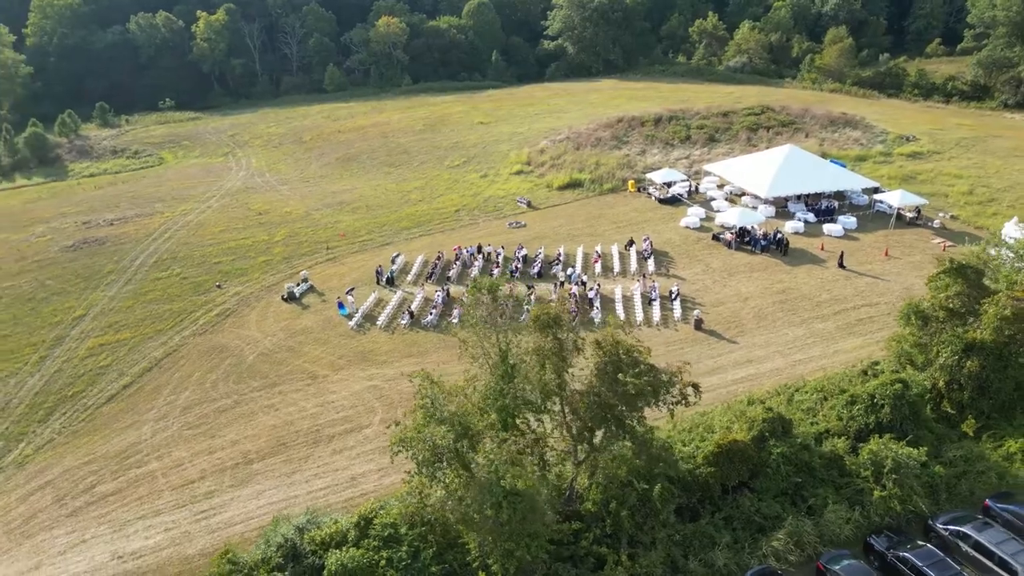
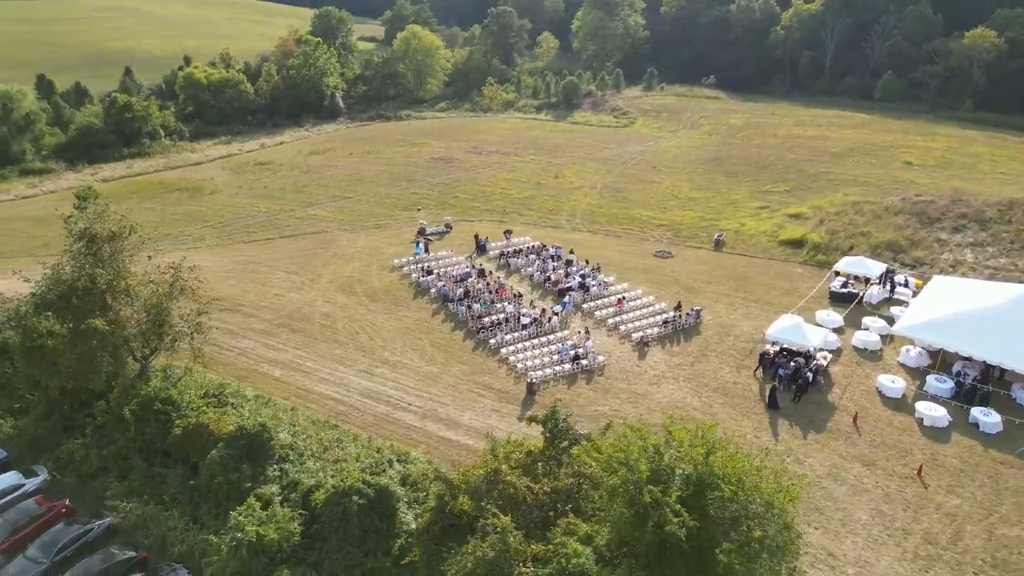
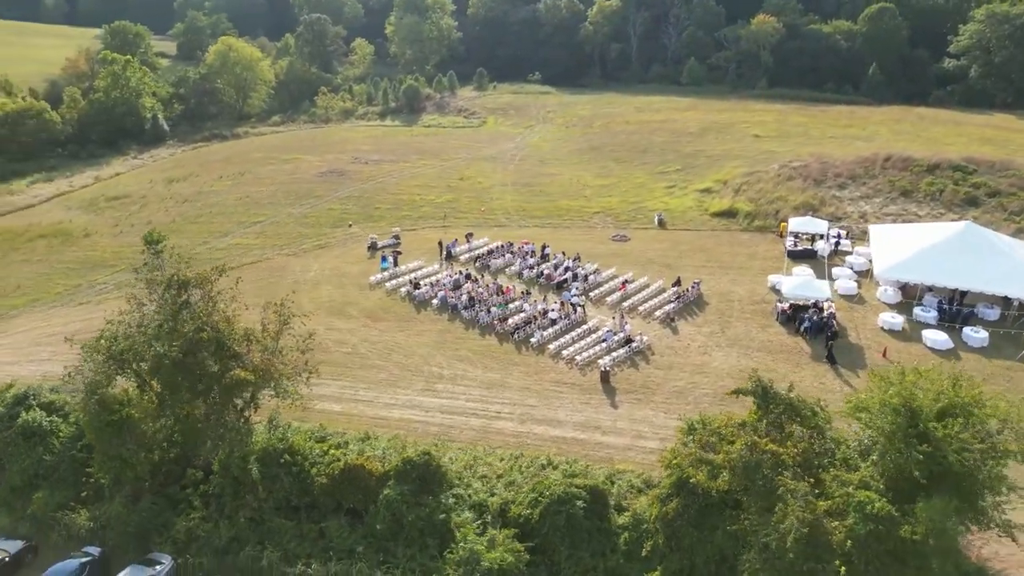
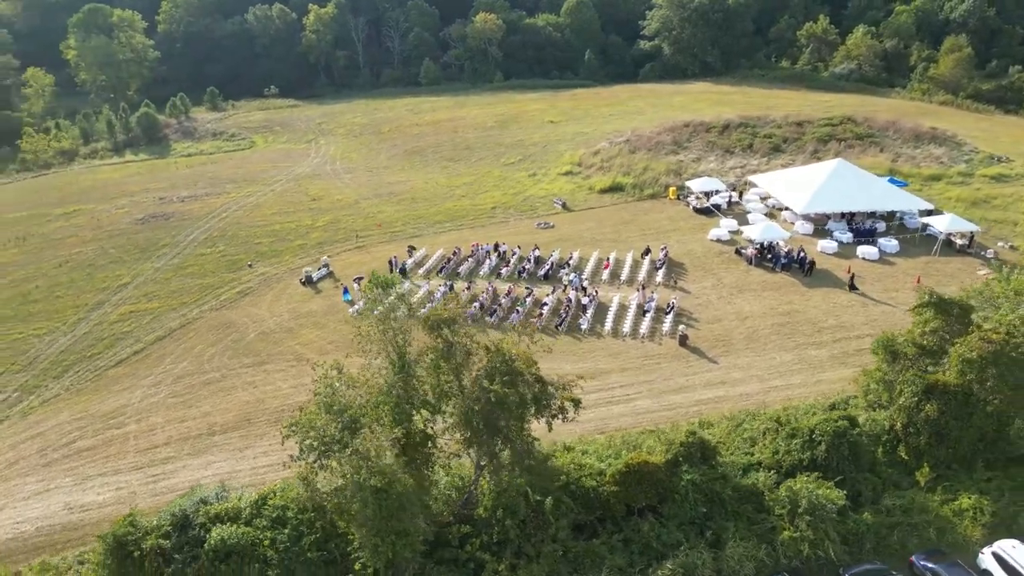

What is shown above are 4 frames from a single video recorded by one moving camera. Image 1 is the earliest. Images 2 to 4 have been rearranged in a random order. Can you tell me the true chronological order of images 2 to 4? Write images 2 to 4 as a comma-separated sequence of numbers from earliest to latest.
4, 3, 2
